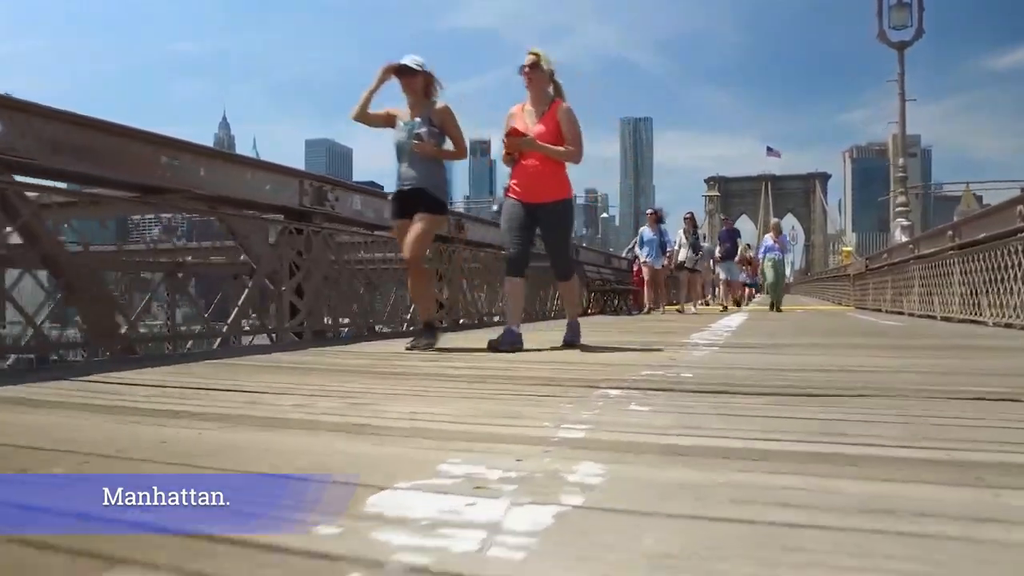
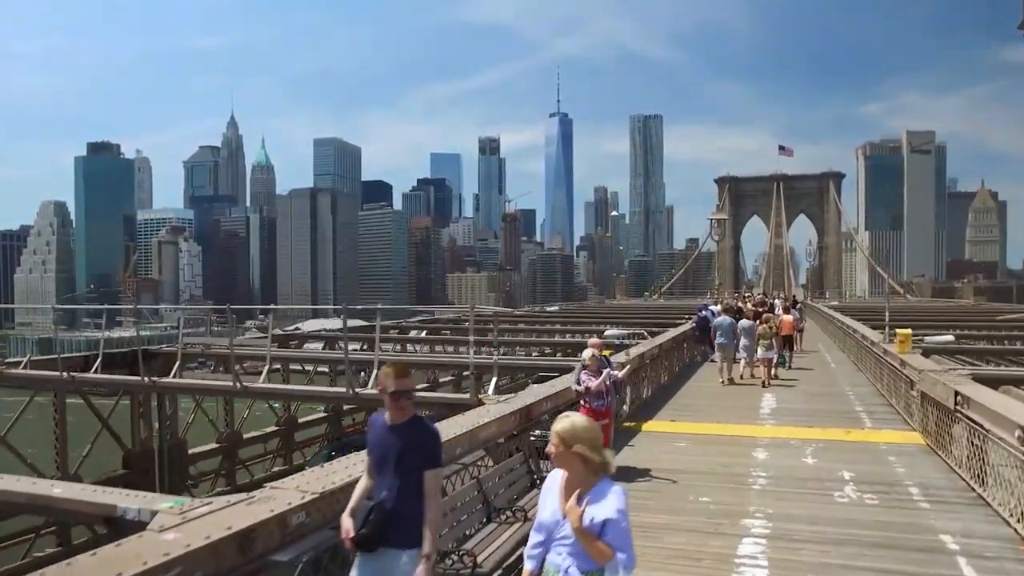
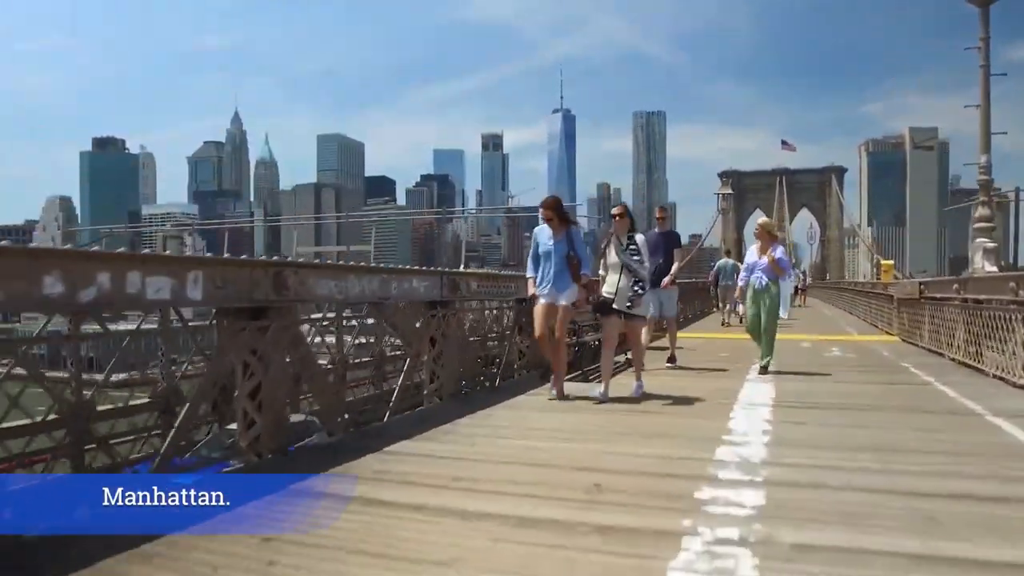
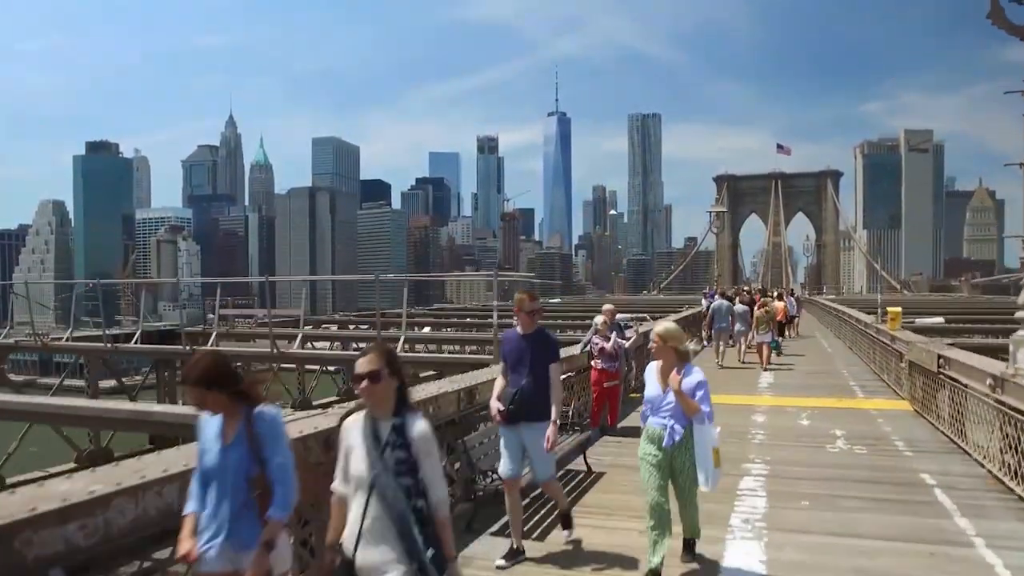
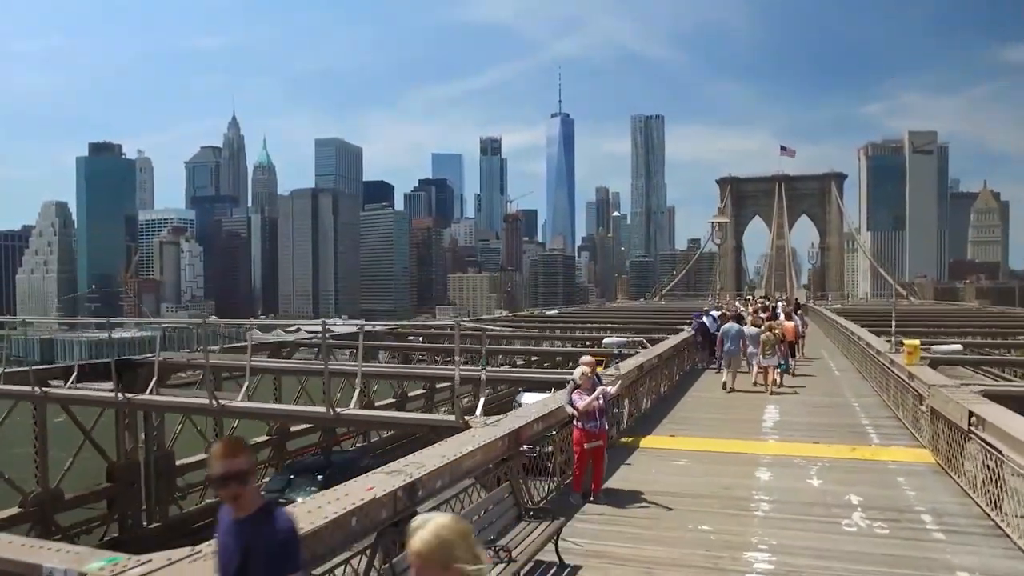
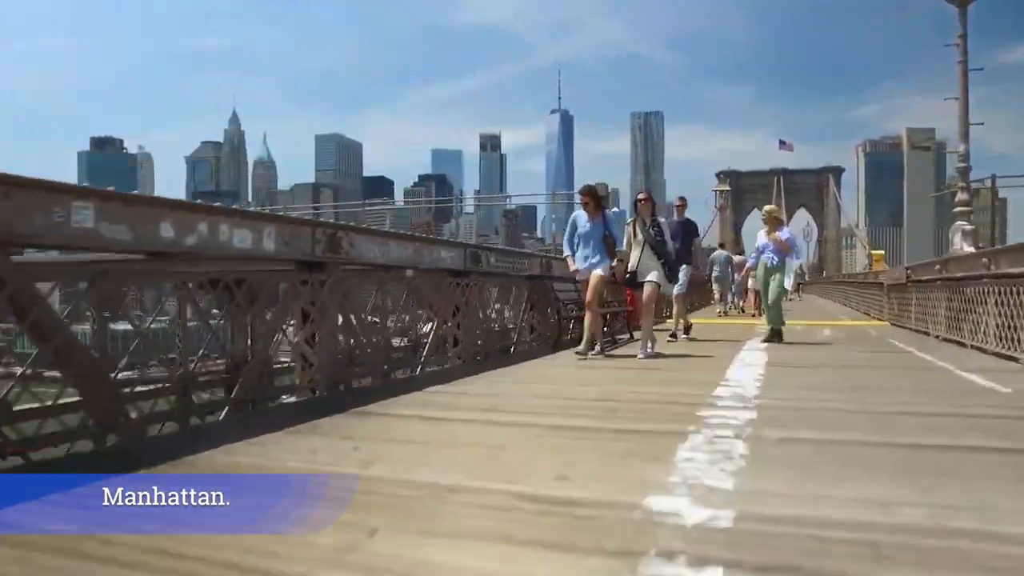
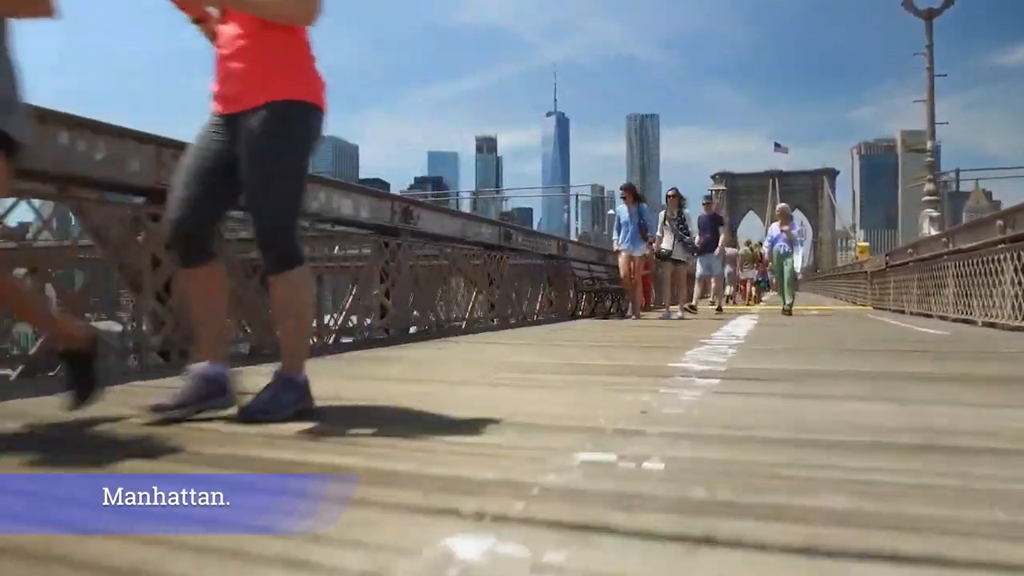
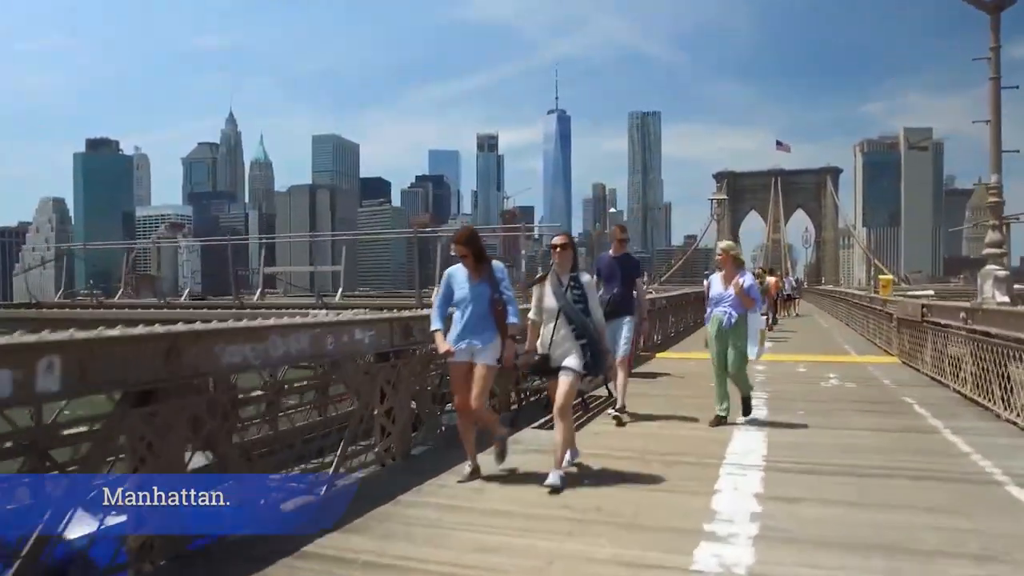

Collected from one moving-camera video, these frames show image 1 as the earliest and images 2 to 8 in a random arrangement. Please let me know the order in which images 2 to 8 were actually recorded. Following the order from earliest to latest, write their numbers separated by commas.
7, 6, 3, 8, 4, 2, 5
